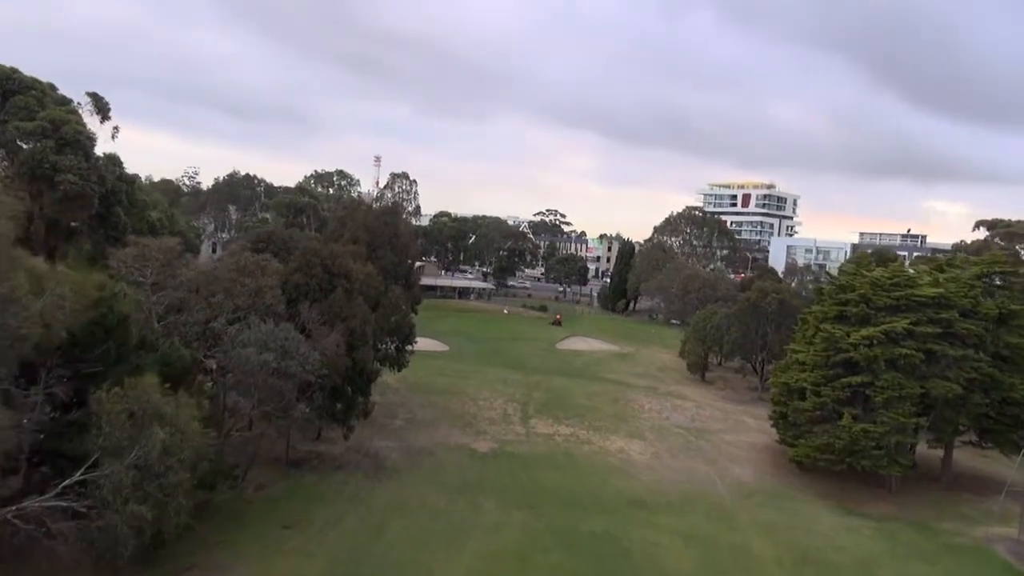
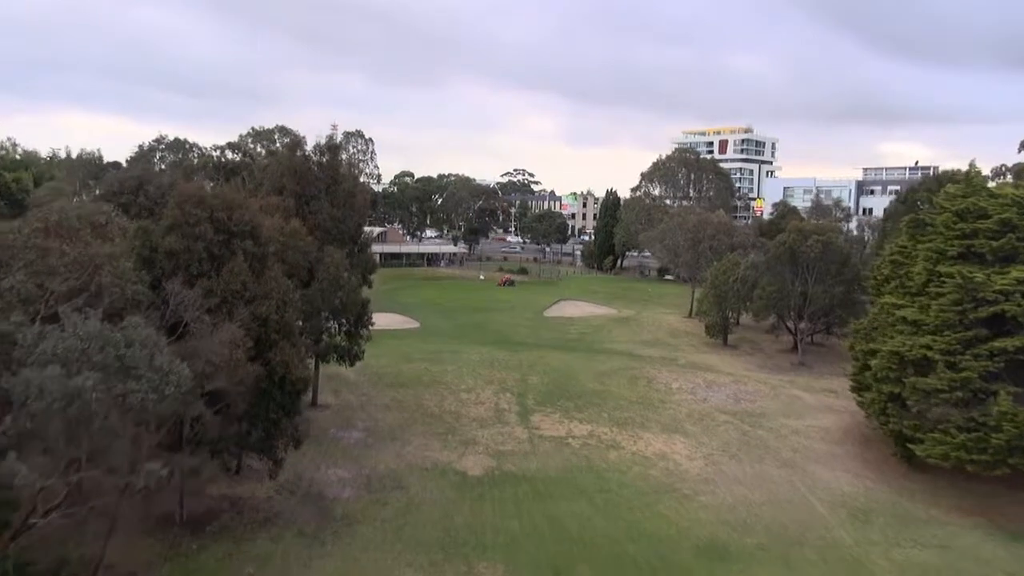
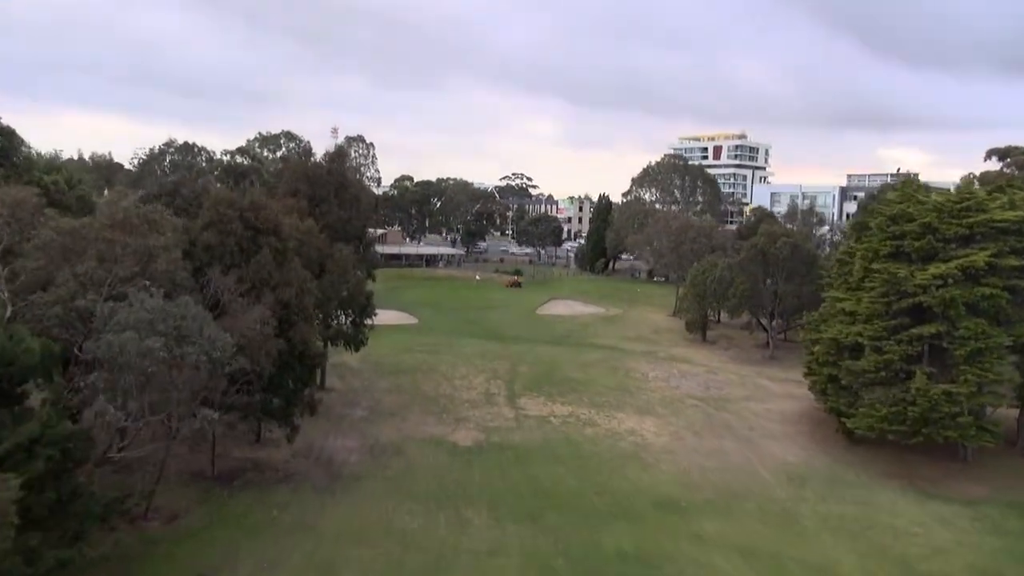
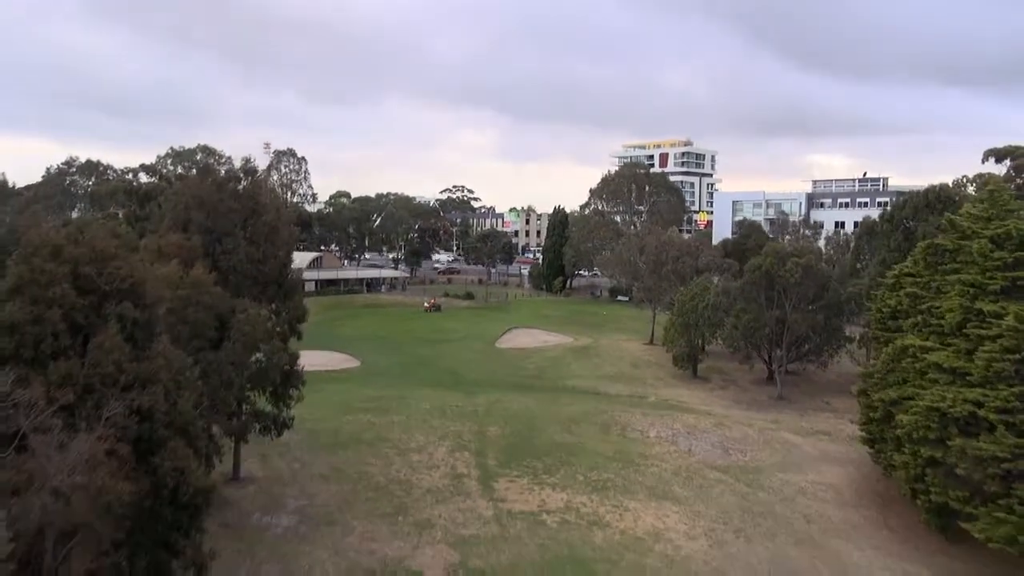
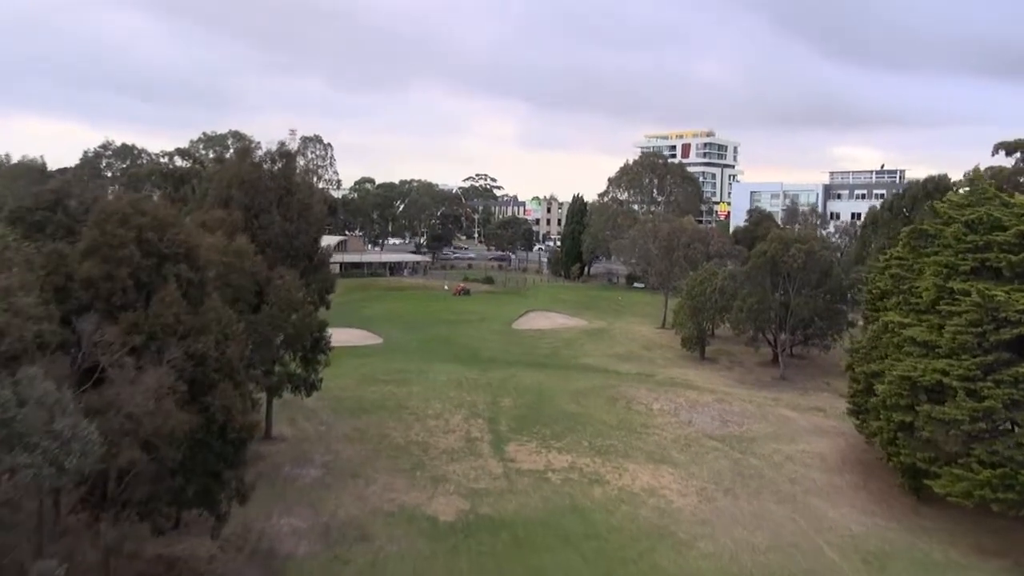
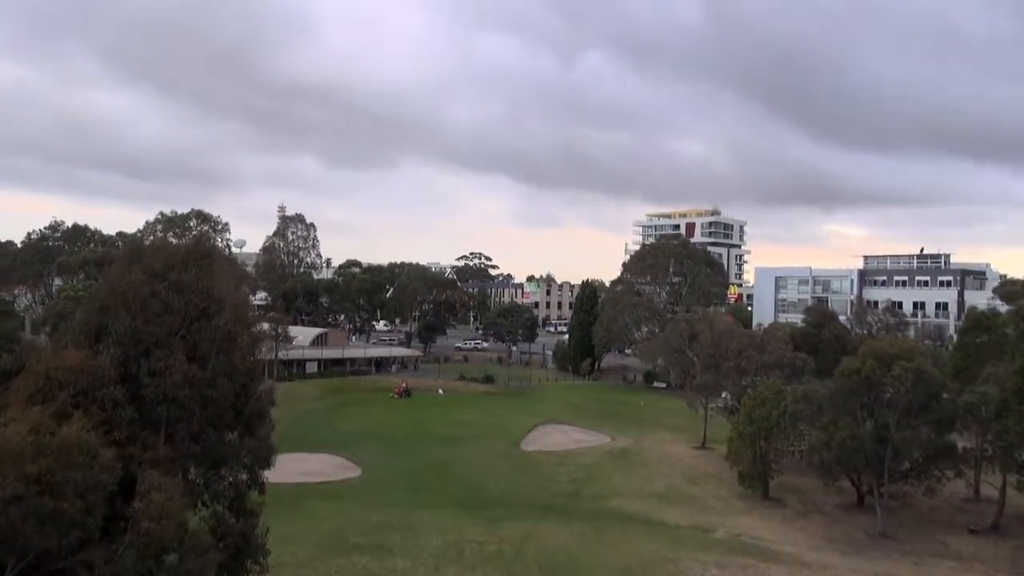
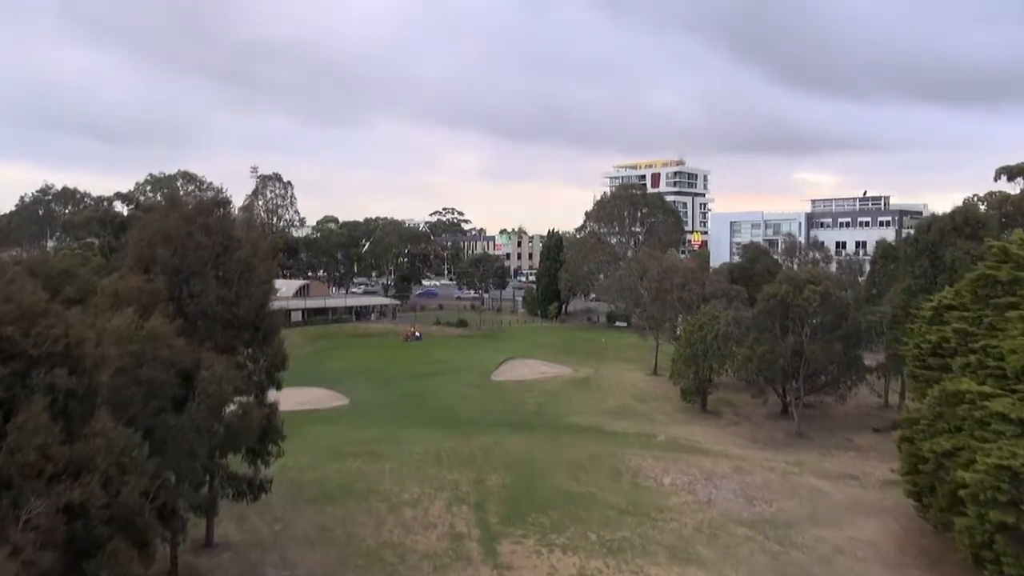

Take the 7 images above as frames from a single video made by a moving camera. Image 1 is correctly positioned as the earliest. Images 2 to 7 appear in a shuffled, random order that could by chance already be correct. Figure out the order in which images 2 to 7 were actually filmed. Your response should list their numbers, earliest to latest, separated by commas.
3, 2, 5, 4, 7, 6
